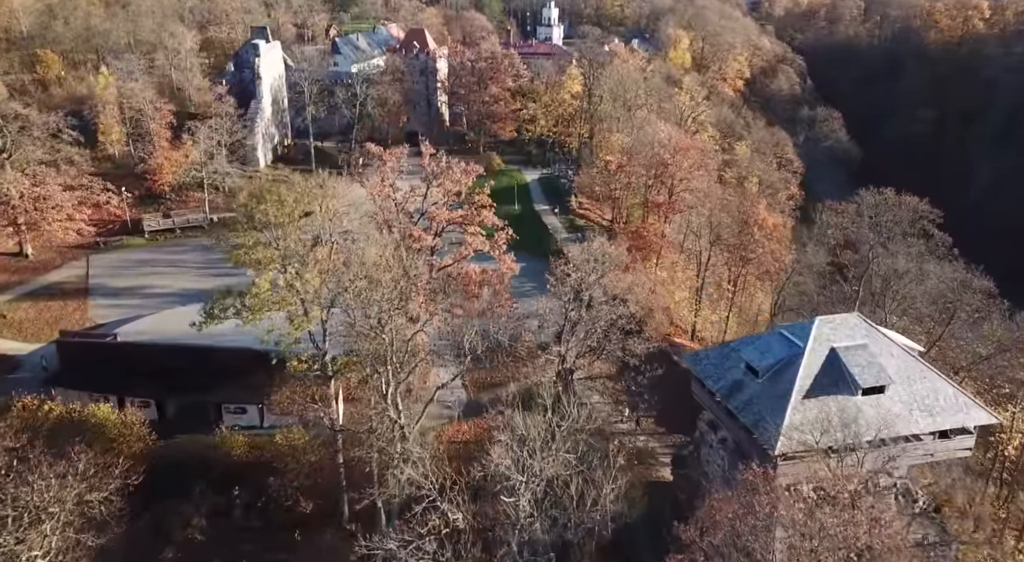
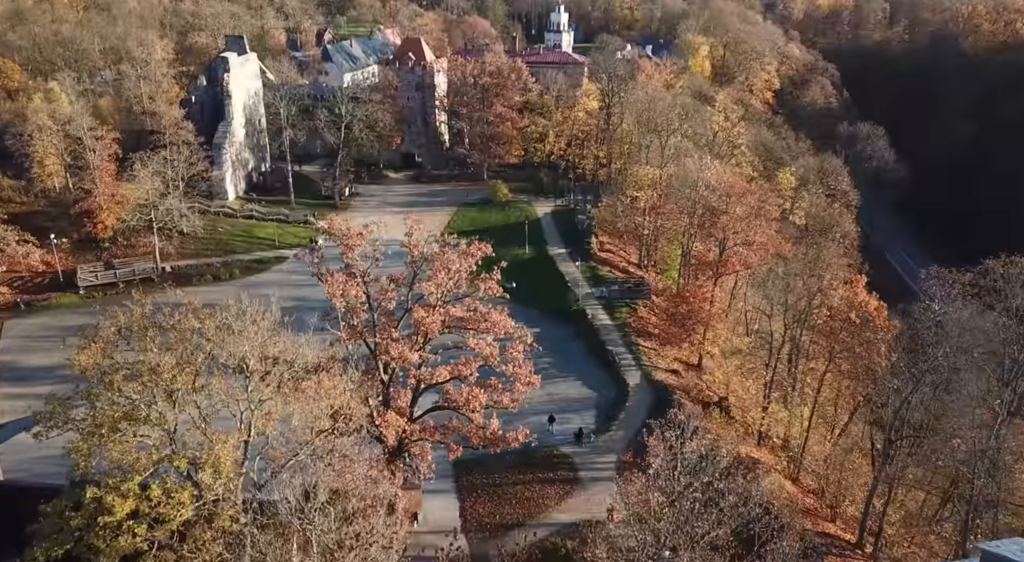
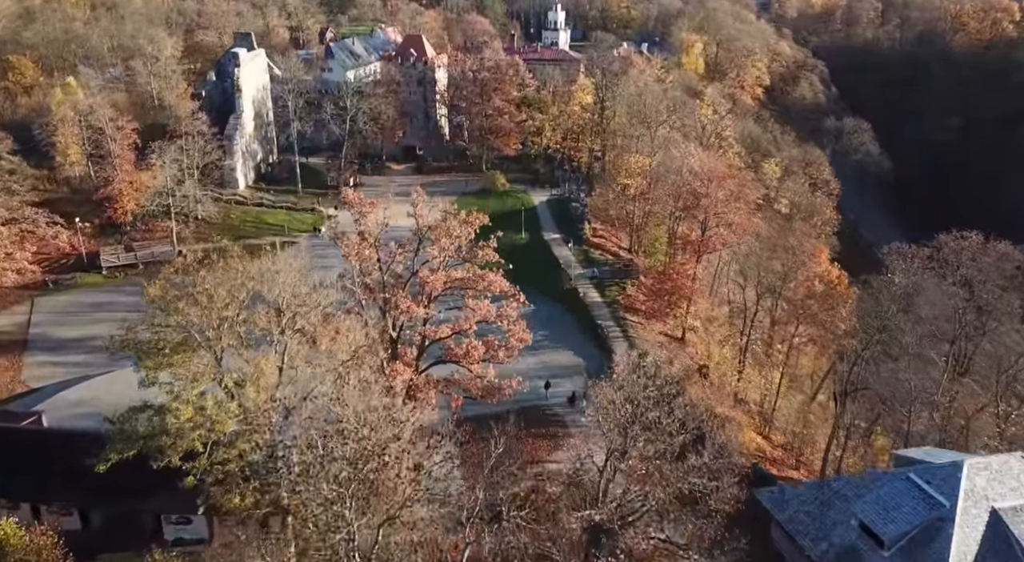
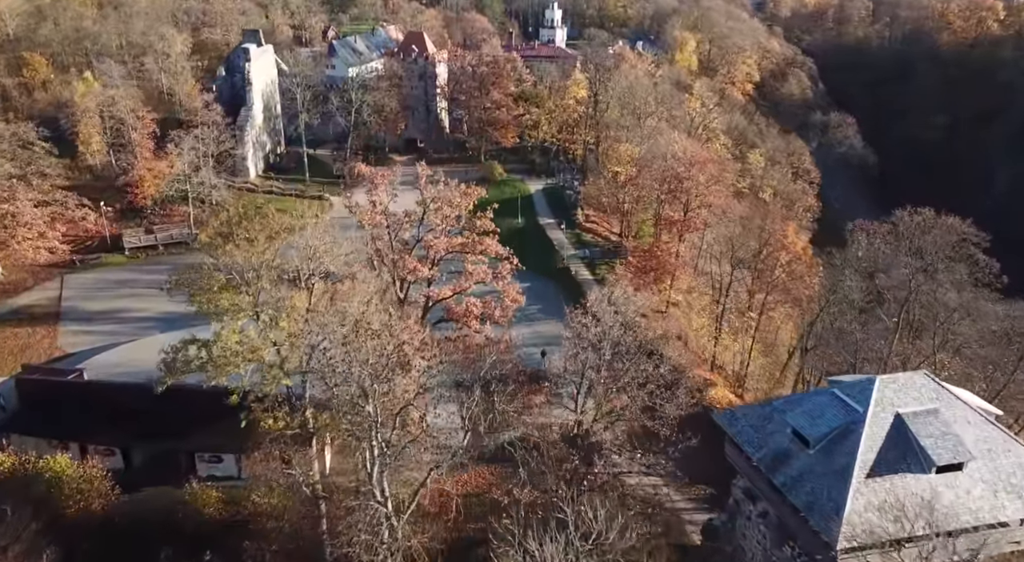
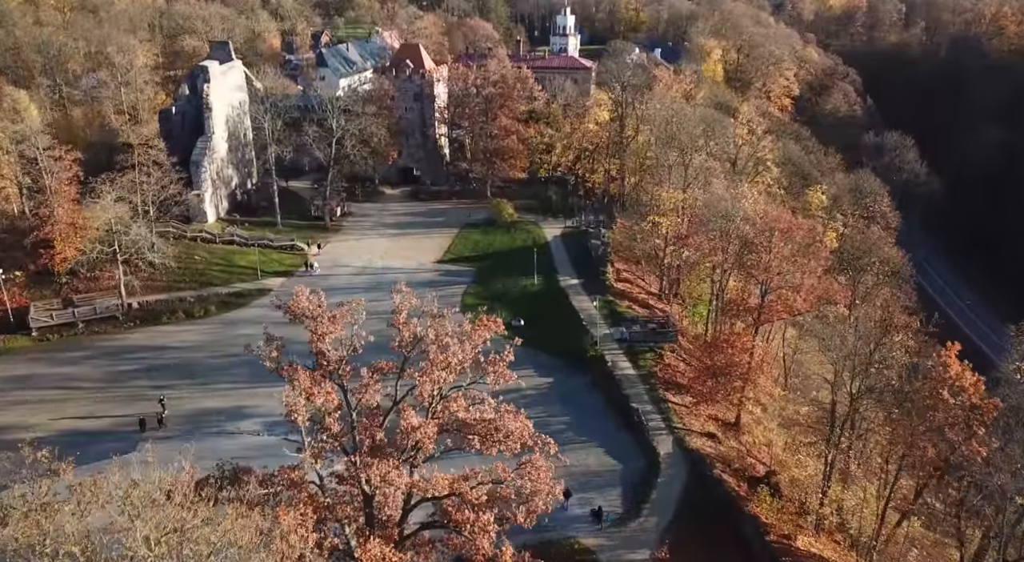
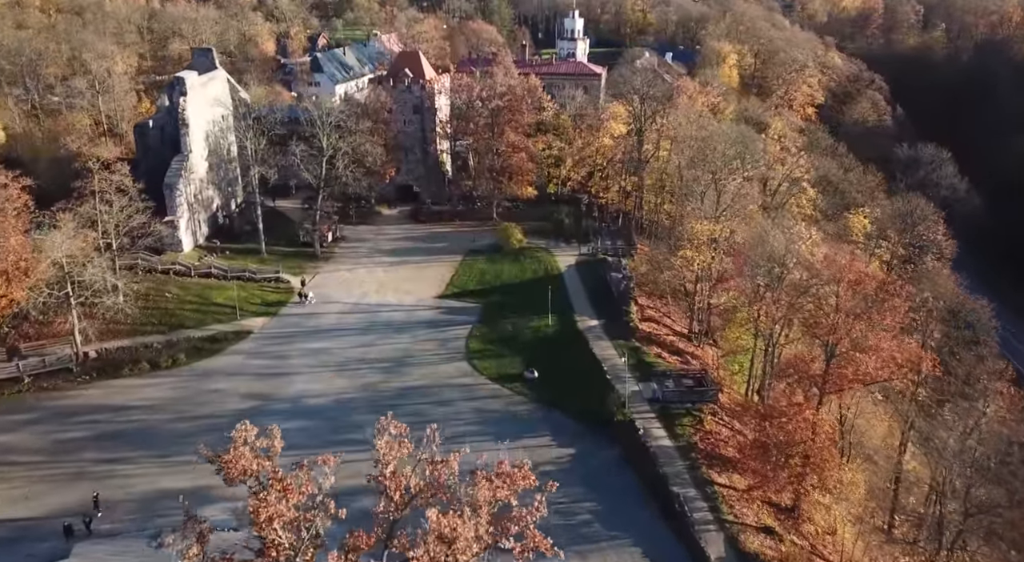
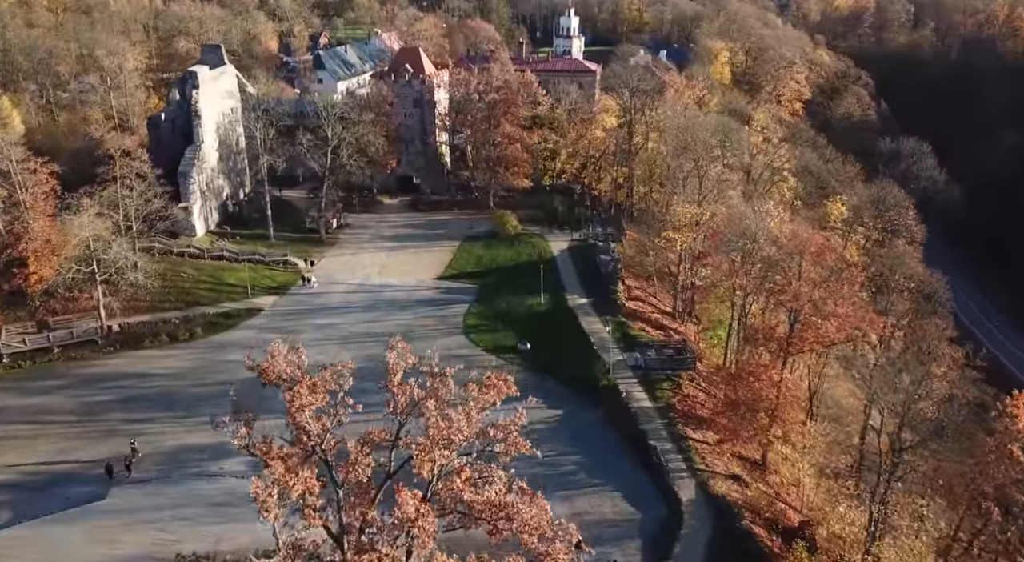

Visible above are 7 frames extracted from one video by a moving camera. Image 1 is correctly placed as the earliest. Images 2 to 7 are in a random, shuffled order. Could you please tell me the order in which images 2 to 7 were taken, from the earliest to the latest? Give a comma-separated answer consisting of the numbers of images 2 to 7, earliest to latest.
4, 3, 2, 5, 7, 6
